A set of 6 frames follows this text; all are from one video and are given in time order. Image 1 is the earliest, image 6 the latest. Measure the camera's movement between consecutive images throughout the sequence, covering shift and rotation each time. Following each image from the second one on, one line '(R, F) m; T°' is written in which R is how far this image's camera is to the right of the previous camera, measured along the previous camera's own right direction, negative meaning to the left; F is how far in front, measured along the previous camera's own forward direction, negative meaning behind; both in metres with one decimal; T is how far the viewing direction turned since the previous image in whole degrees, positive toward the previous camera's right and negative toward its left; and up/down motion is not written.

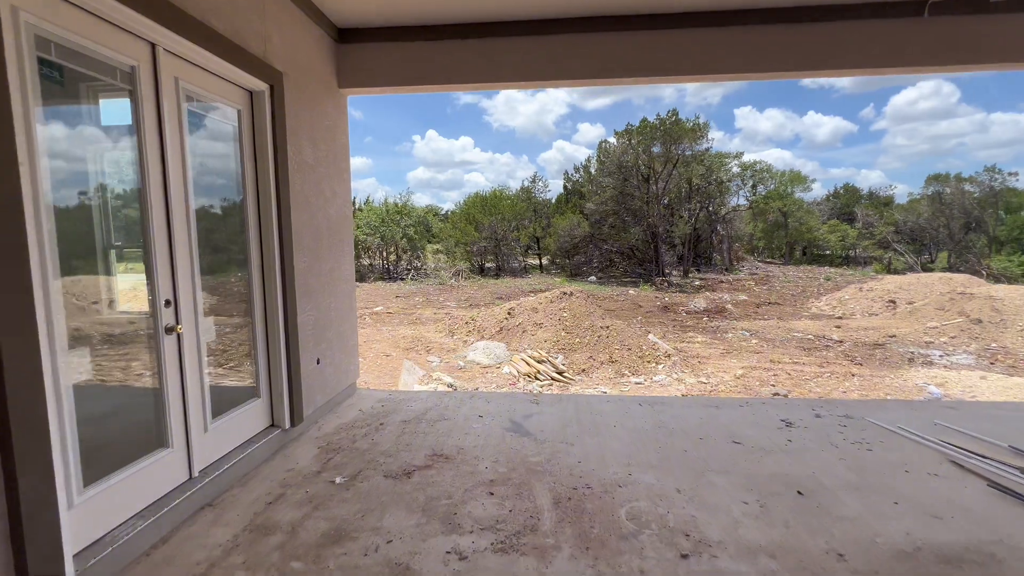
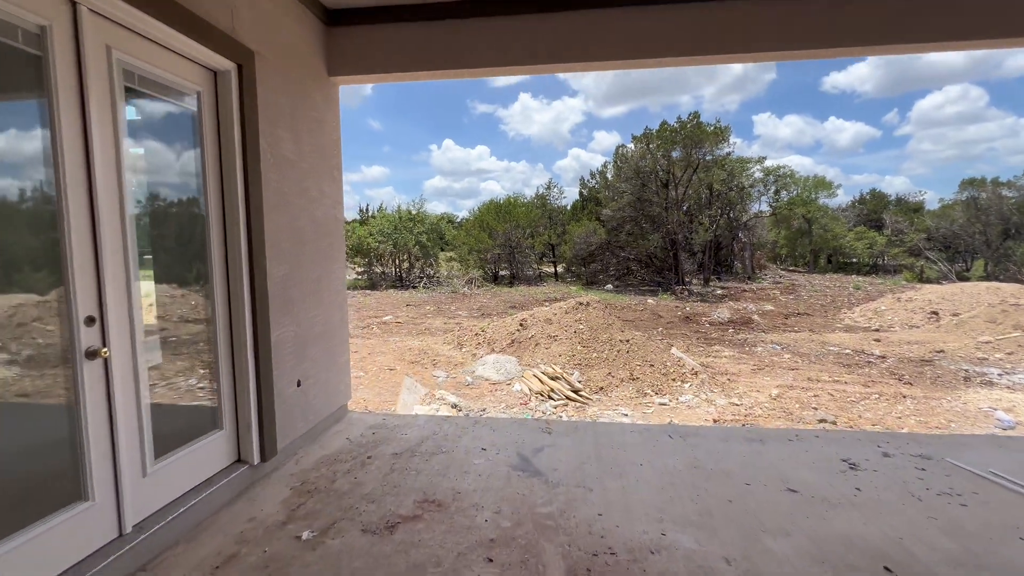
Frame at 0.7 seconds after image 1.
(0.0, +0.5) m; -2°
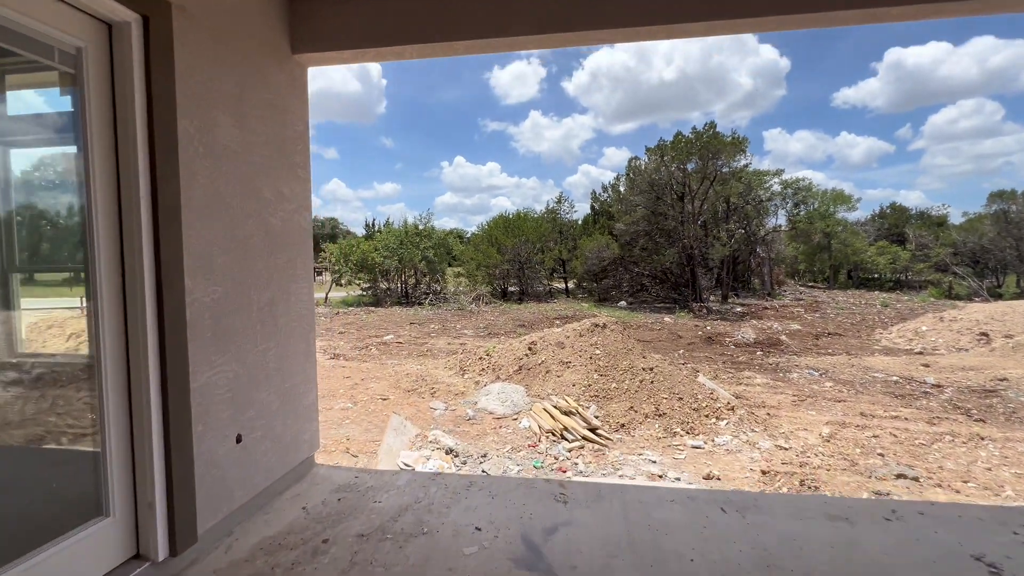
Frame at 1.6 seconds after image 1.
(0.0, +0.7) m; -1°
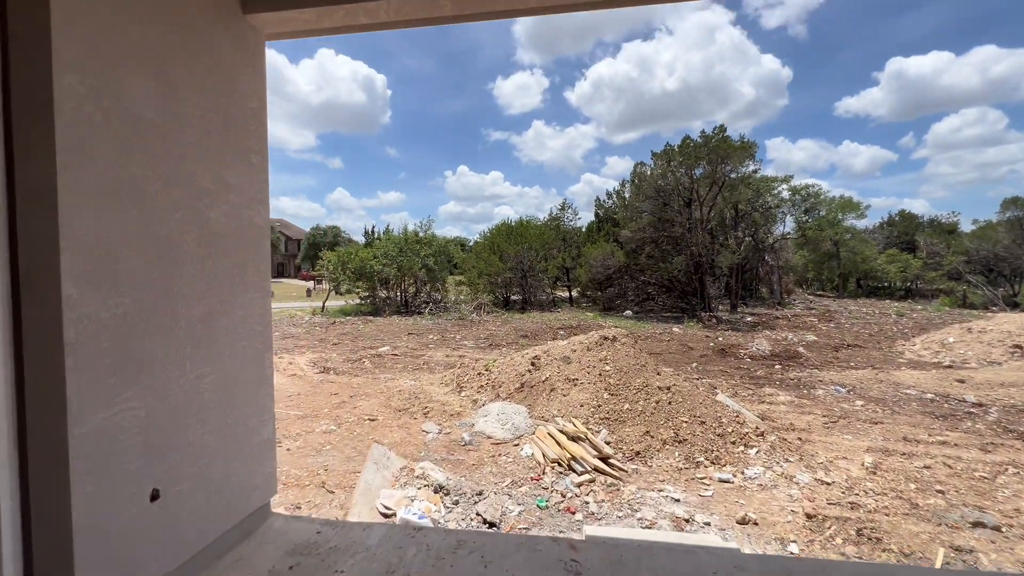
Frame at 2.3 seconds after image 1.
(0.0, +0.5) m; 0°
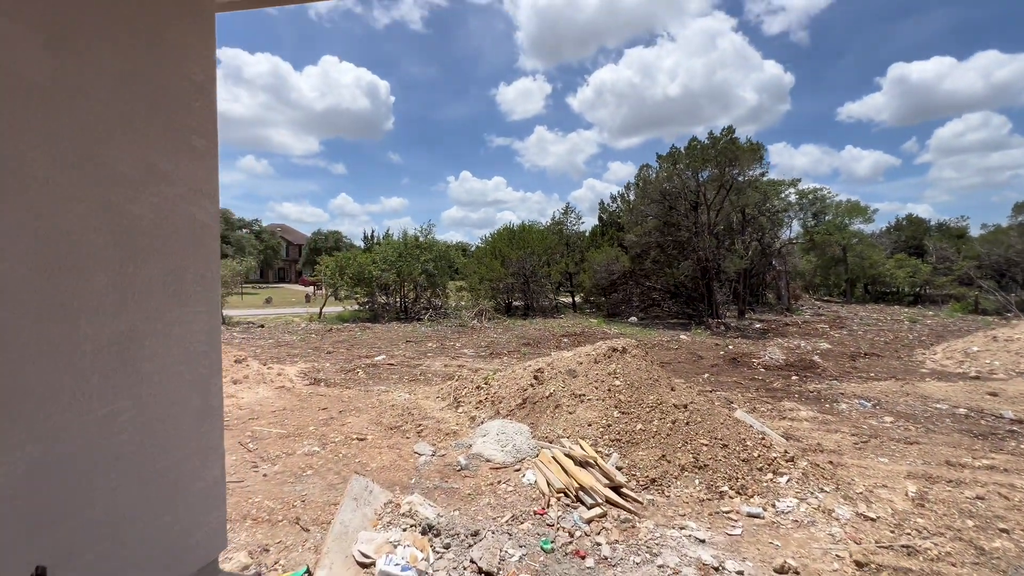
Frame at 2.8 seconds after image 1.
(0.0, +0.4) m; 0°
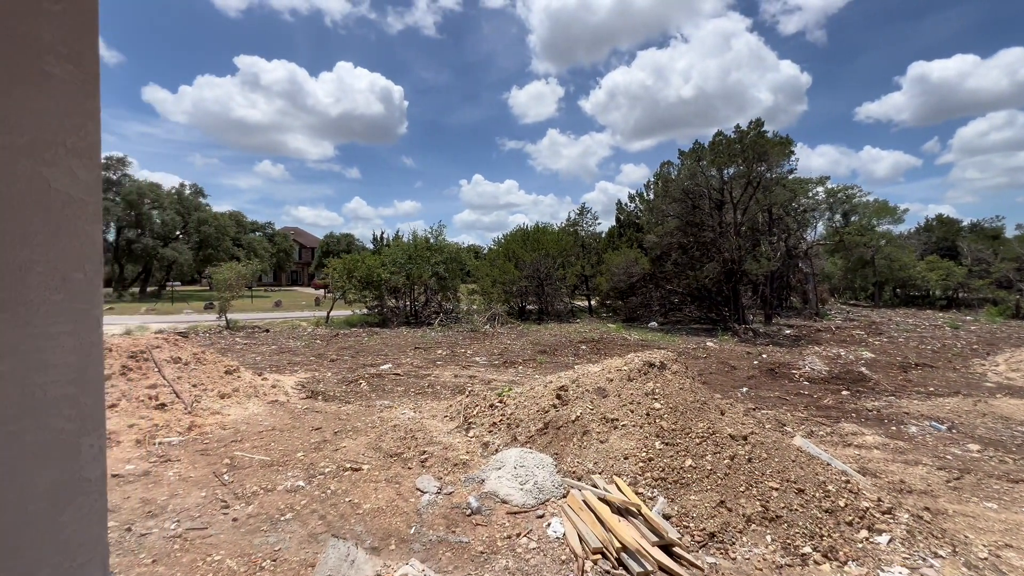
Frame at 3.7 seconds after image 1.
(-0.1, +0.7) m; -2°
